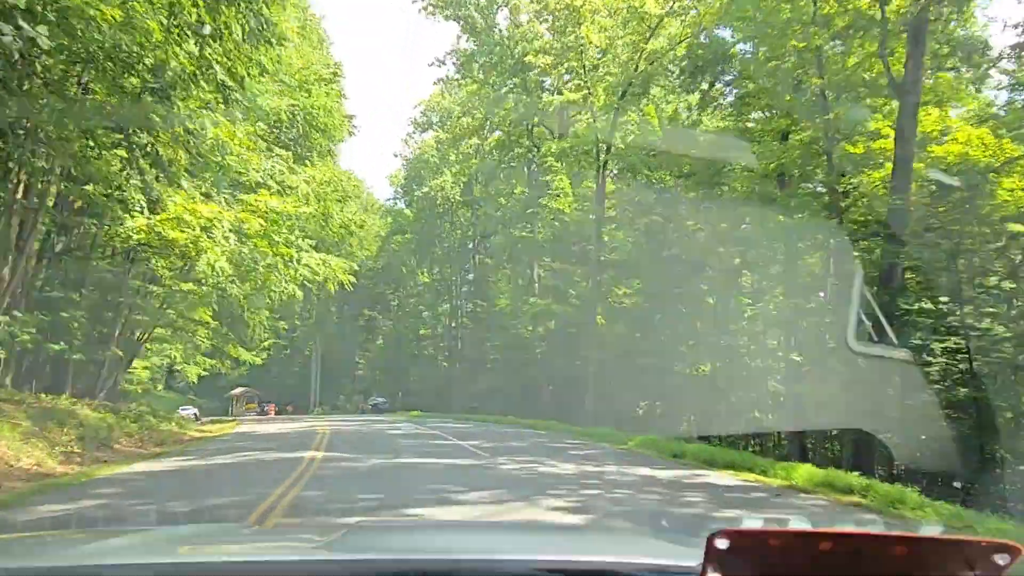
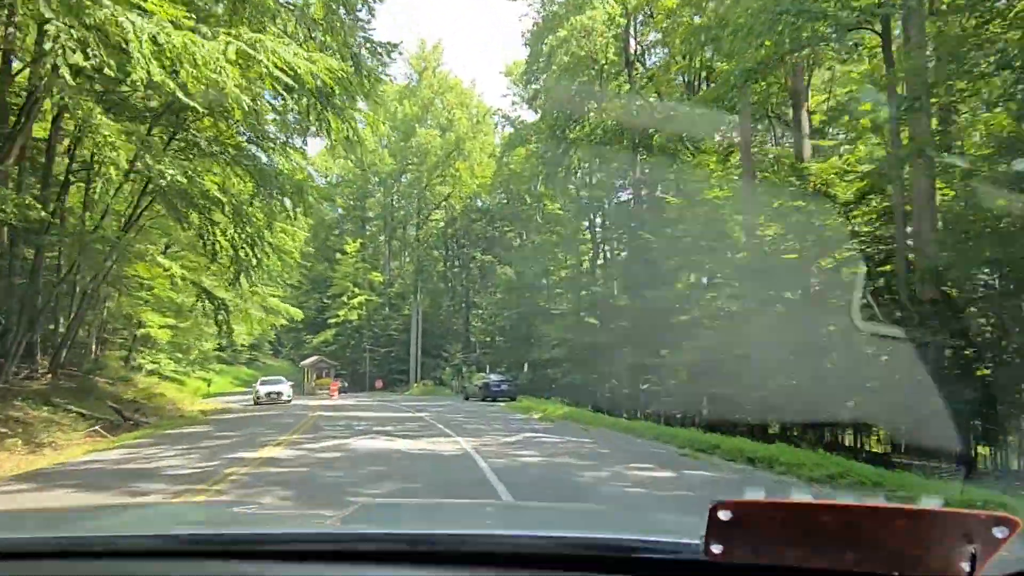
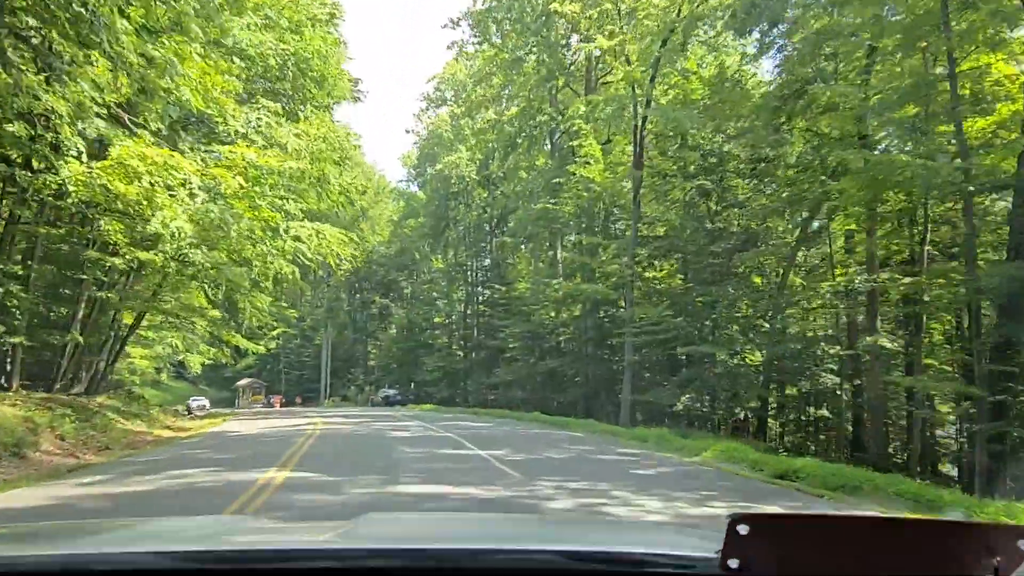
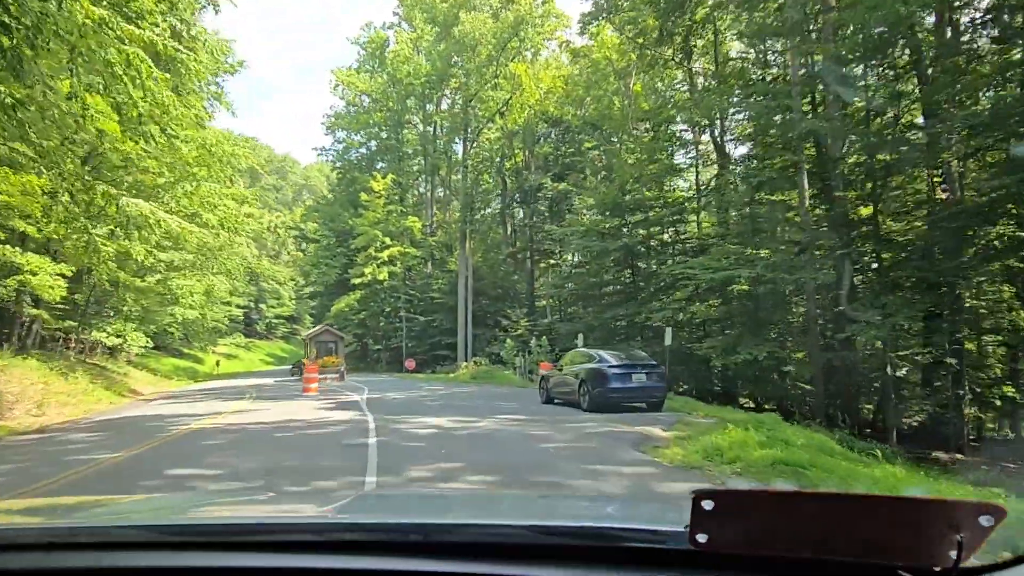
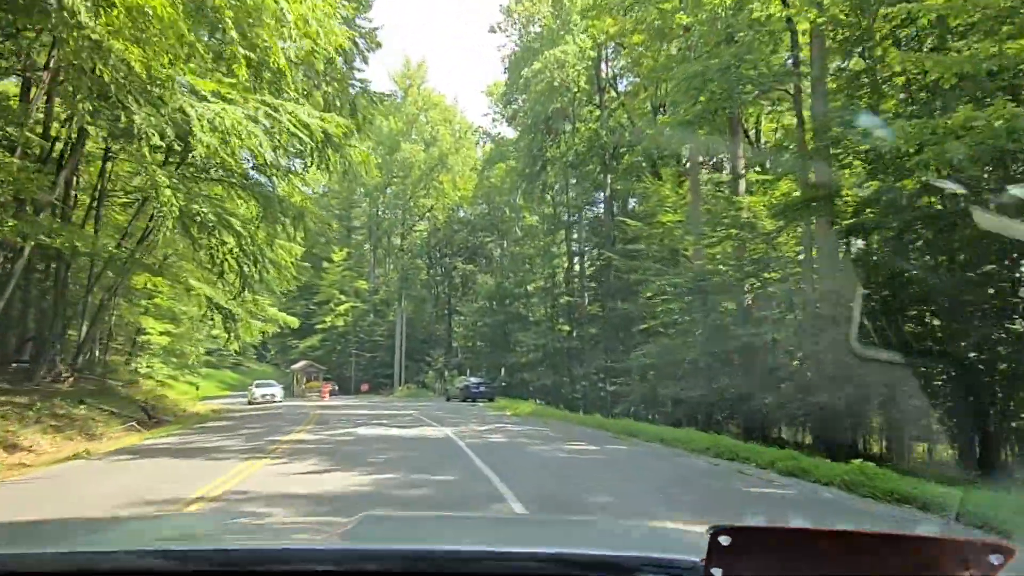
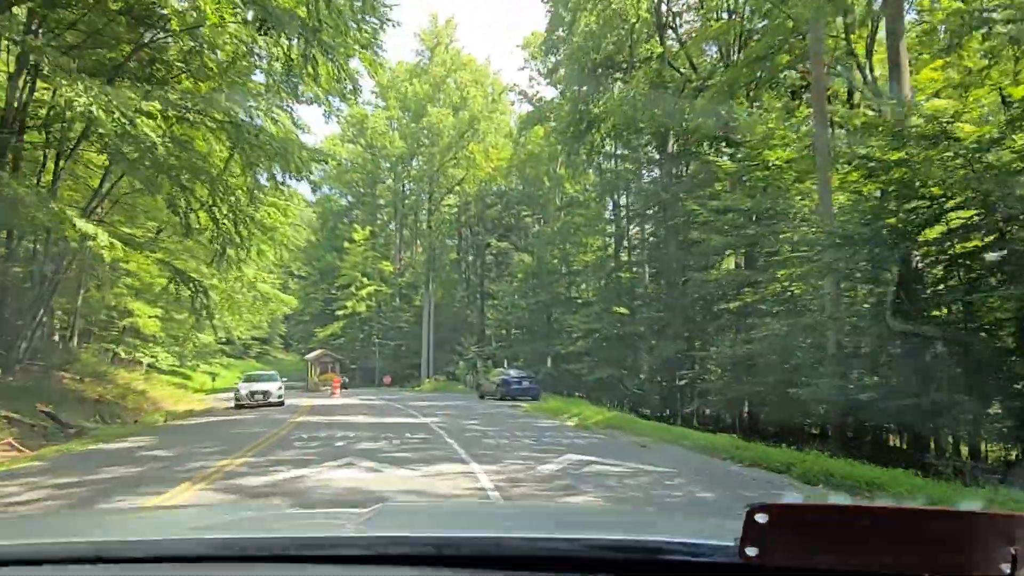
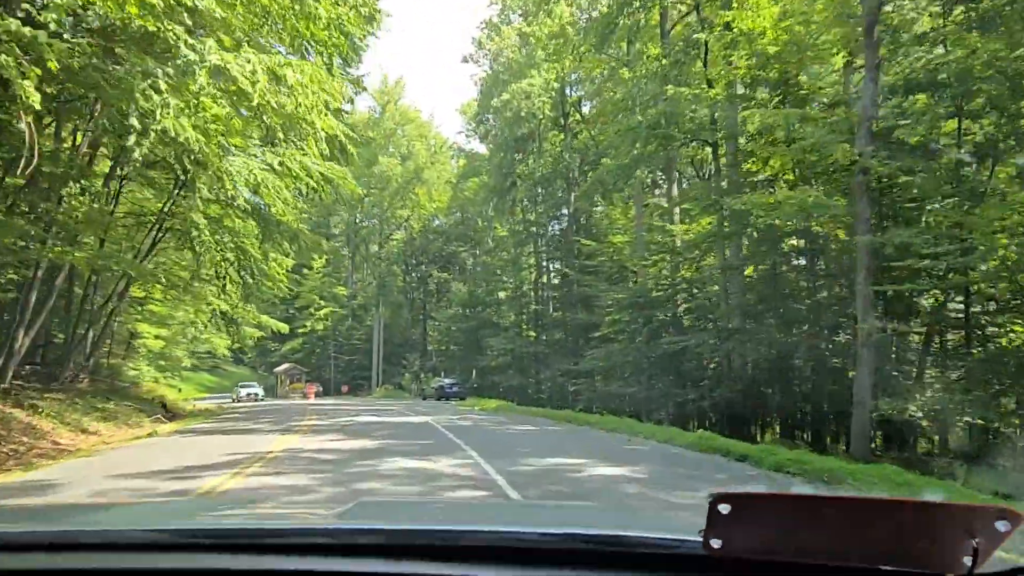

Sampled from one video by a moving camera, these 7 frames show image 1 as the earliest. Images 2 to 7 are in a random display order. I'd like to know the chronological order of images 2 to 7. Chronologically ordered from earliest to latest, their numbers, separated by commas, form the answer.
3, 7, 5, 2, 6, 4
